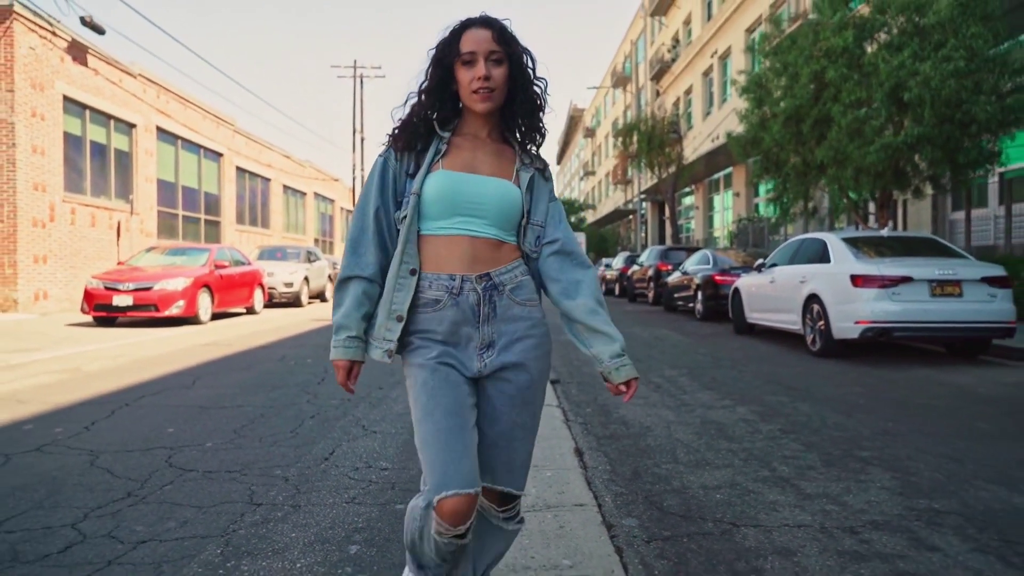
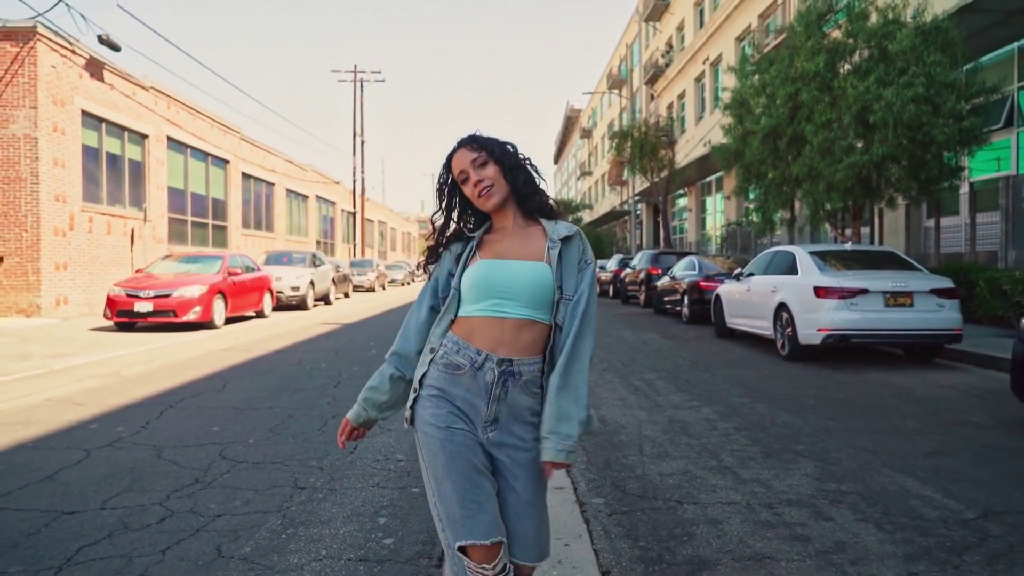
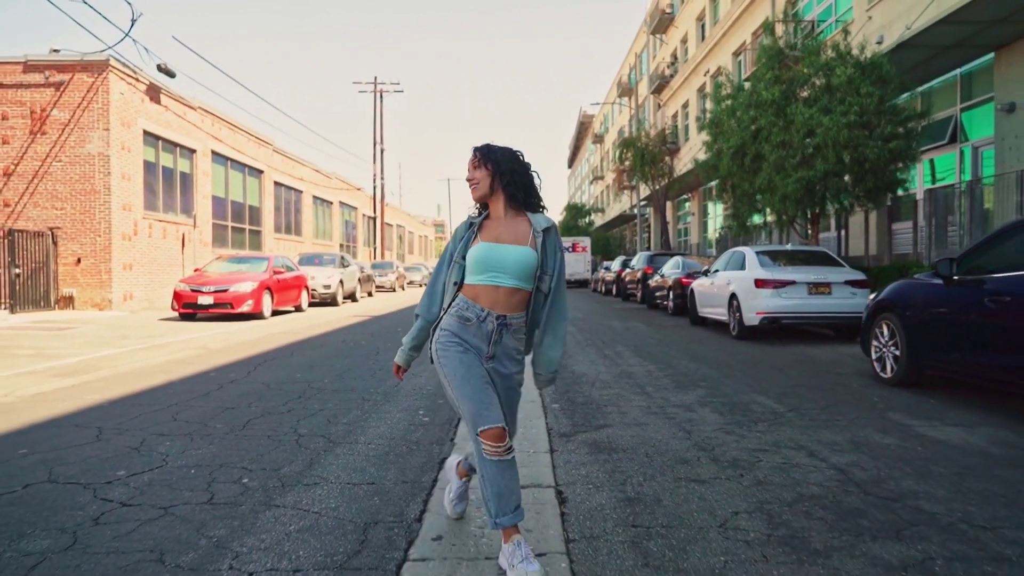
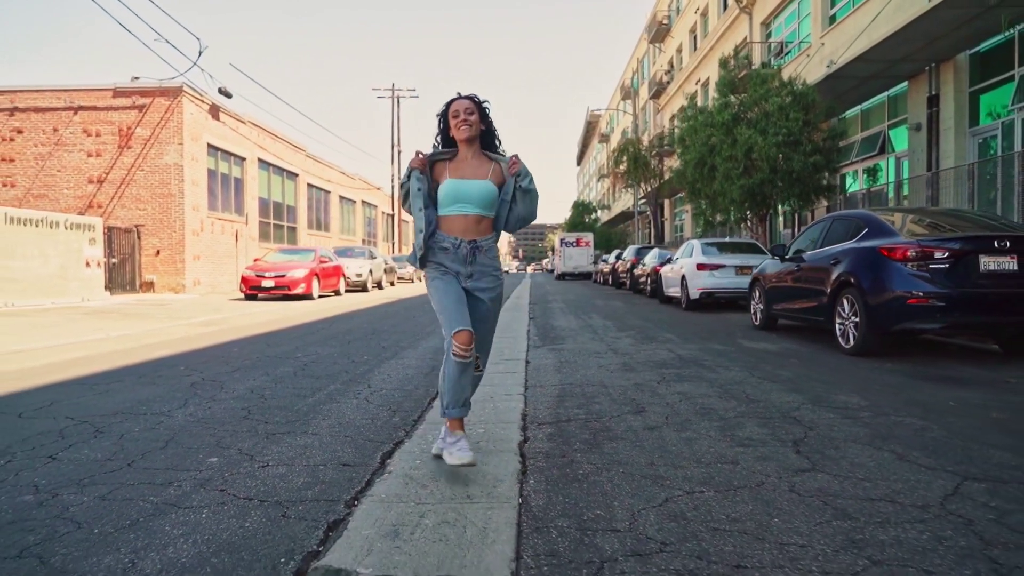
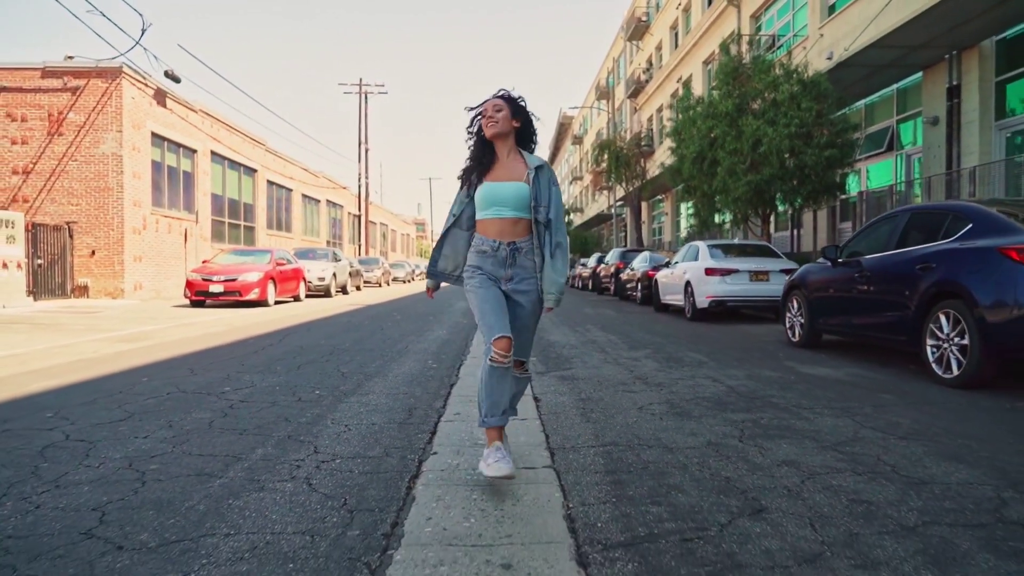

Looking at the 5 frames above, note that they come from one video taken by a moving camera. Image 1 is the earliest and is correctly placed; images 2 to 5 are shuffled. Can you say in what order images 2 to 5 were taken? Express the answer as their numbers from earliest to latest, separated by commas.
2, 3, 5, 4
